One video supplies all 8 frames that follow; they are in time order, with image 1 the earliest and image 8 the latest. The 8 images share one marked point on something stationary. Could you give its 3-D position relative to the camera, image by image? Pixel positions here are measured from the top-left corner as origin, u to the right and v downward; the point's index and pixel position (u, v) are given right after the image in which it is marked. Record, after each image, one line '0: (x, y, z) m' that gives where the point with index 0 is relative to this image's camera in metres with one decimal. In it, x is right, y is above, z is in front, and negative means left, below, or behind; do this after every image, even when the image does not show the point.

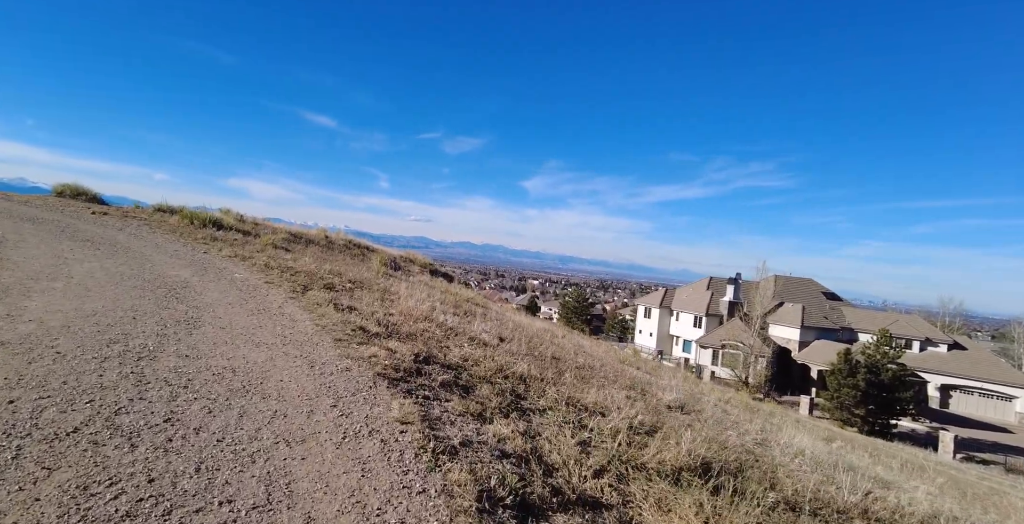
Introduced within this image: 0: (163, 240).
0: (-9.1, +0.6, +12.4) m
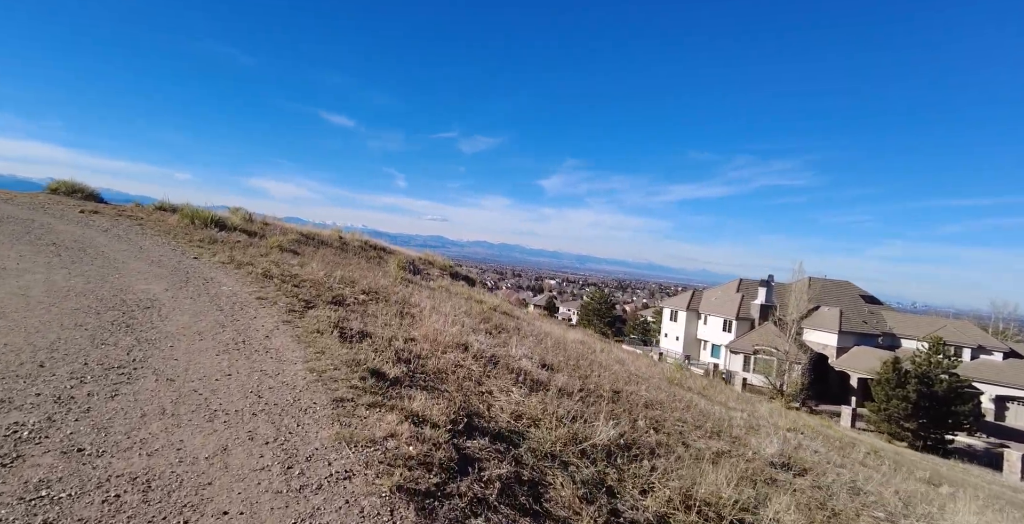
0: (-8.2, +0.4, +10.8) m
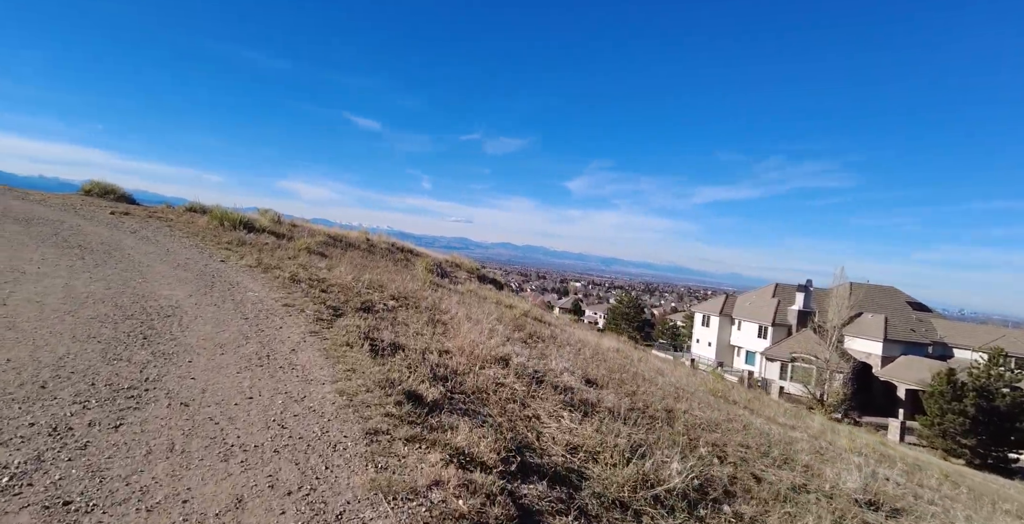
0: (-7.4, +0.4, +10.6) m
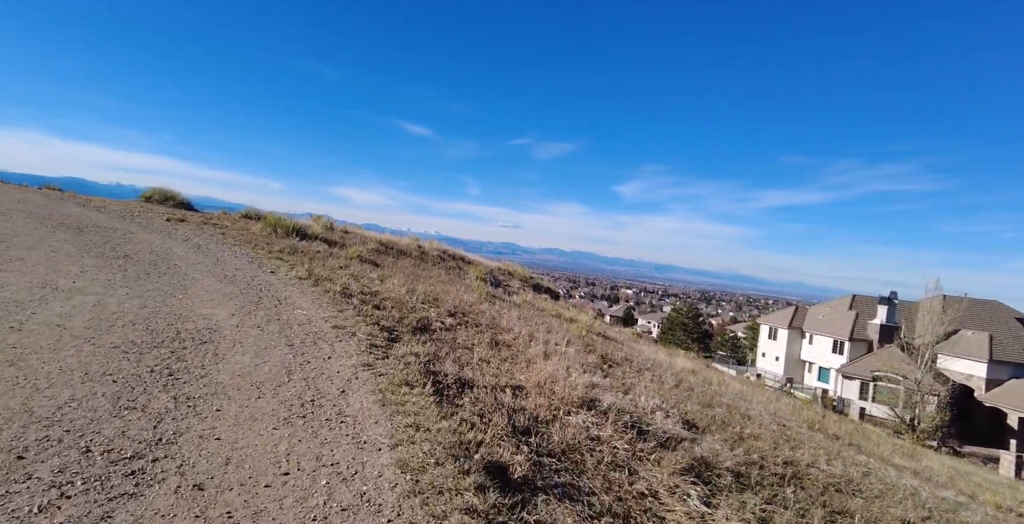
0: (-6.0, +0.2, +10.2) m
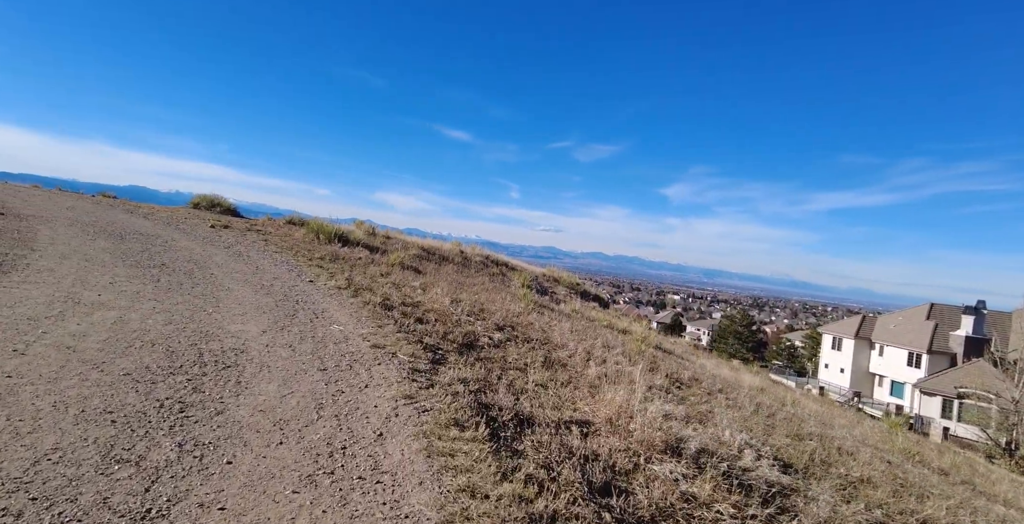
0: (-5.0, 0.0, +9.8) m
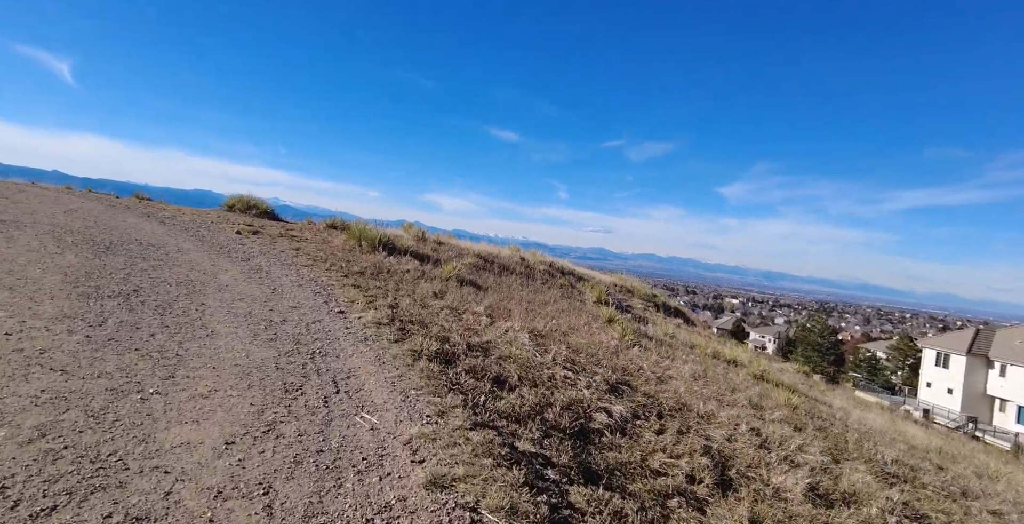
0: (-3.5, -0.3, +7.6) m
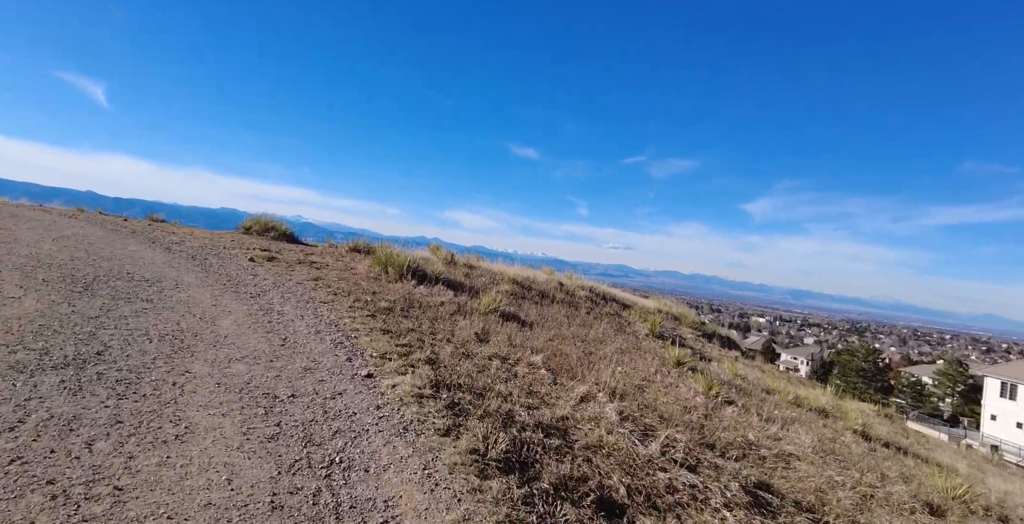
0: (-2.6, -0.8, +6.2) m
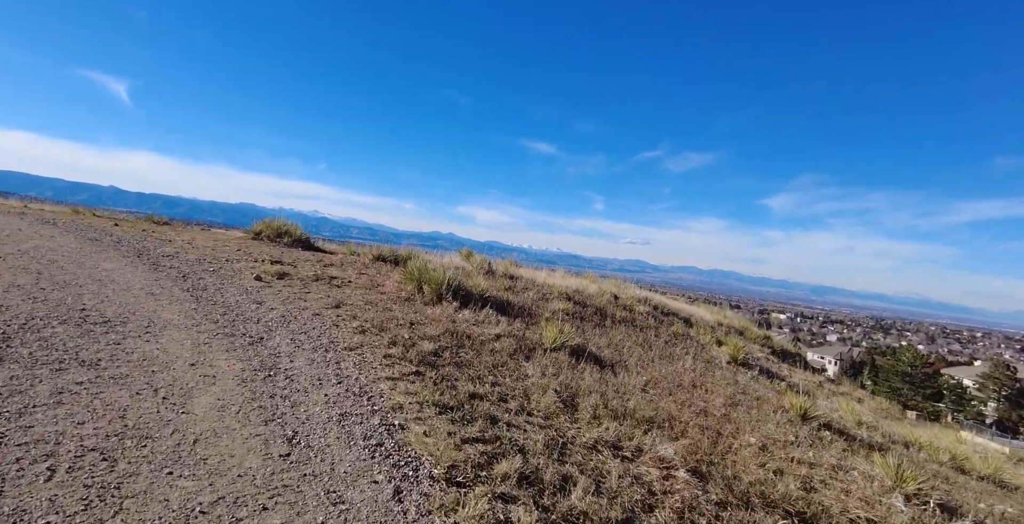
0: (-1.6, -1.2, +4.1) m
